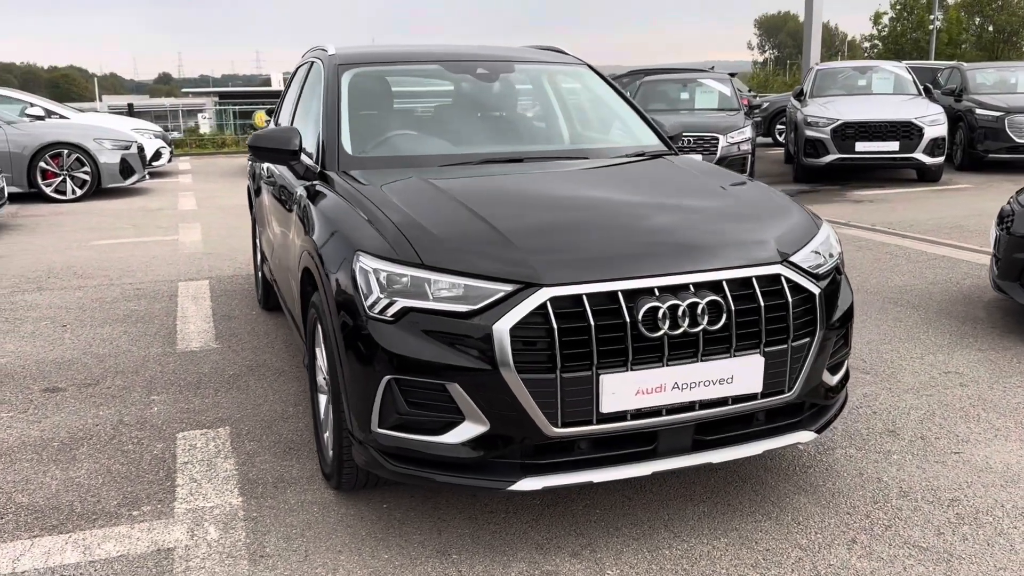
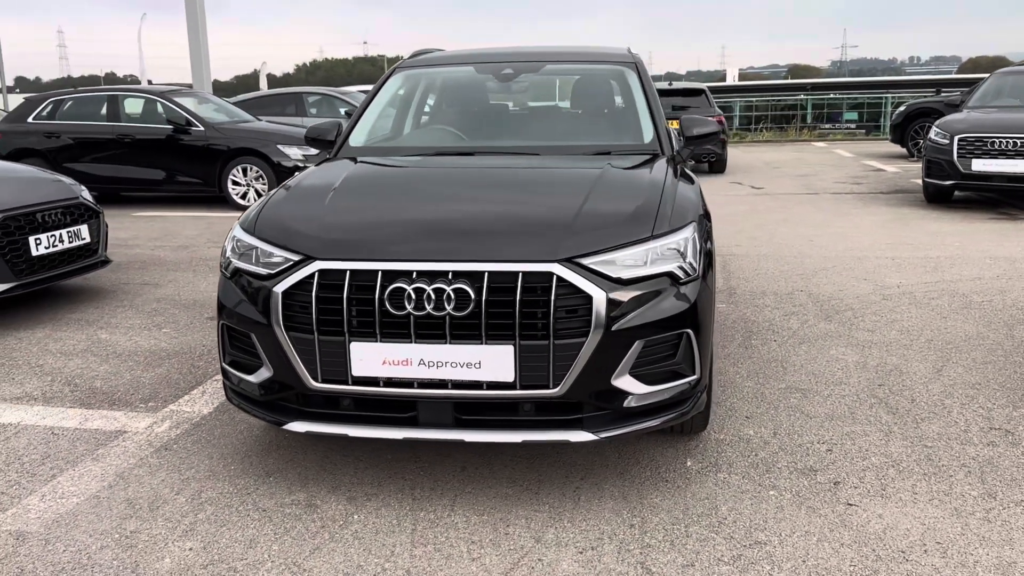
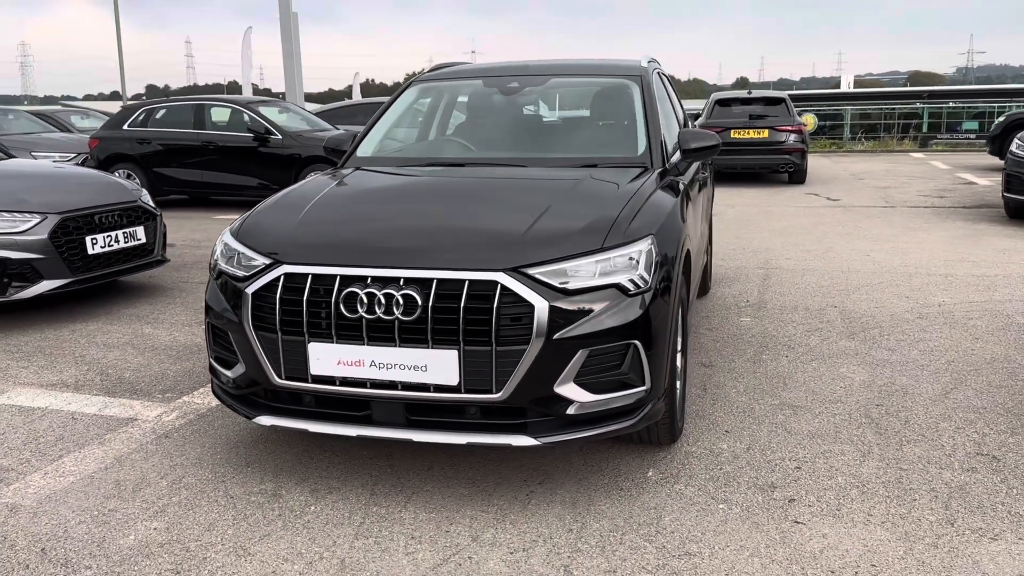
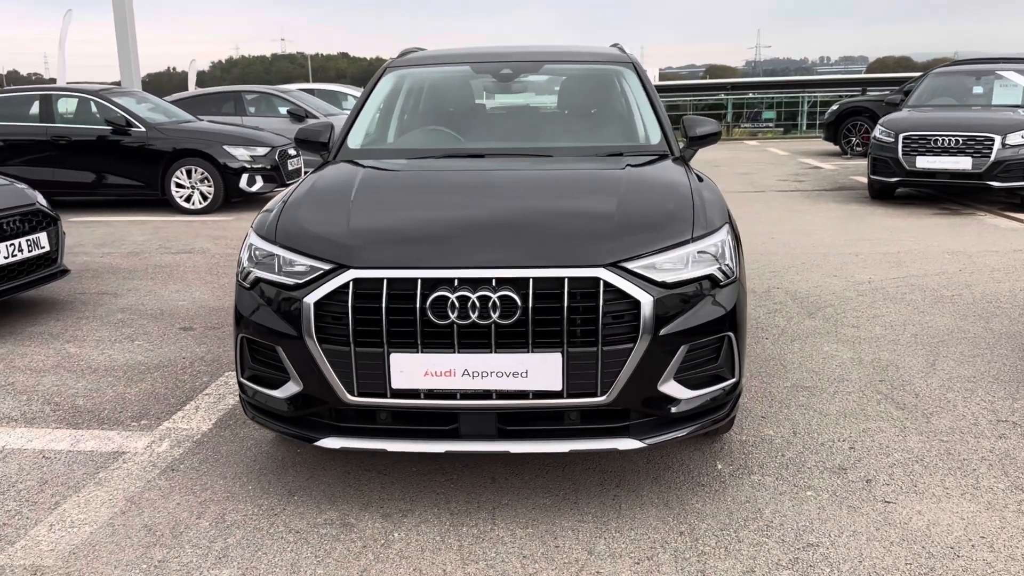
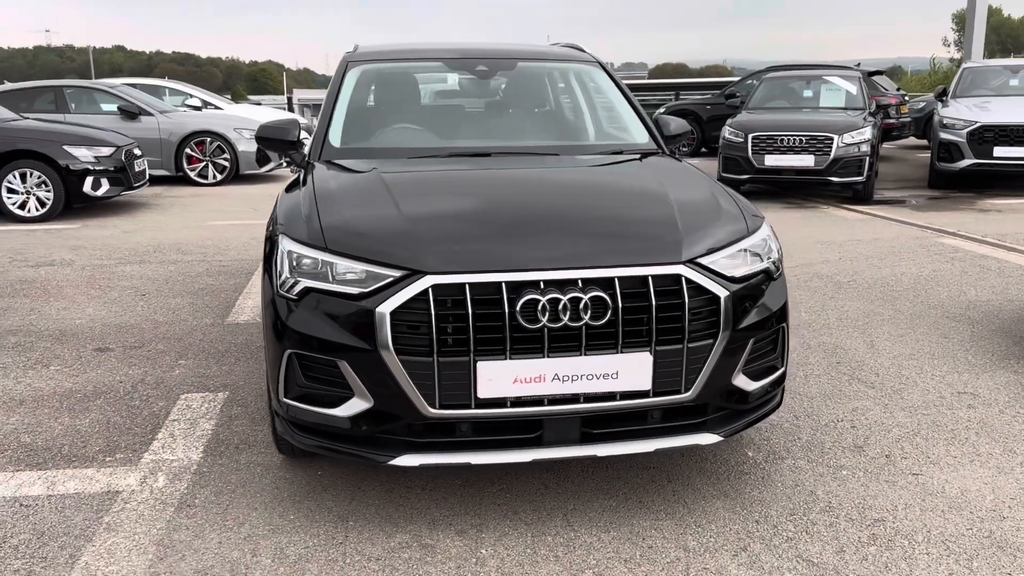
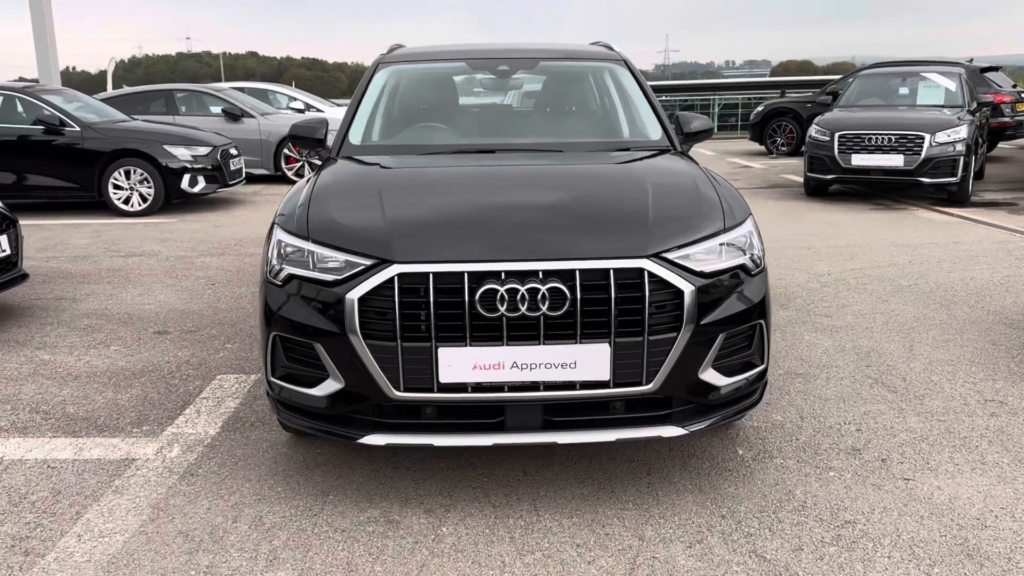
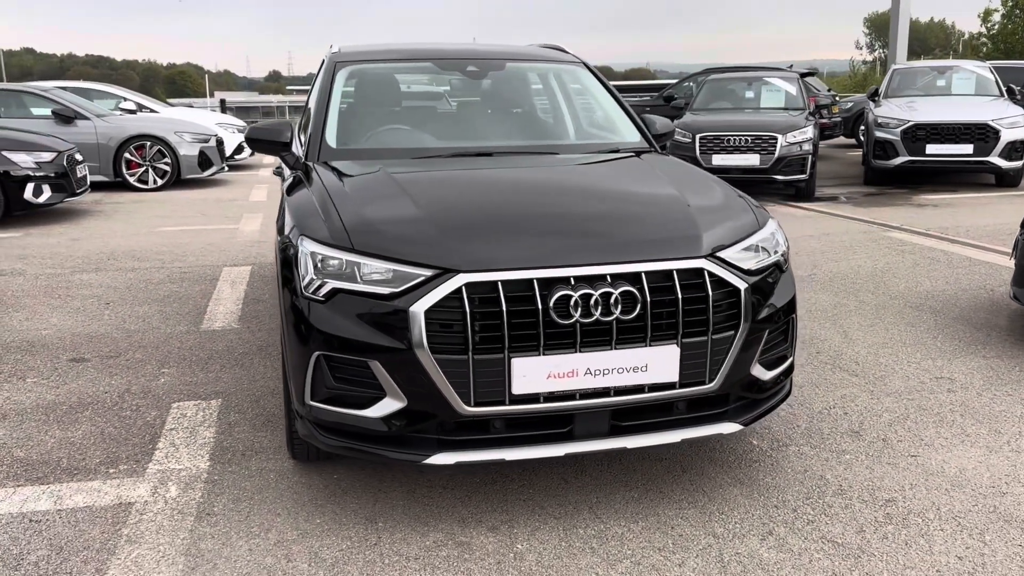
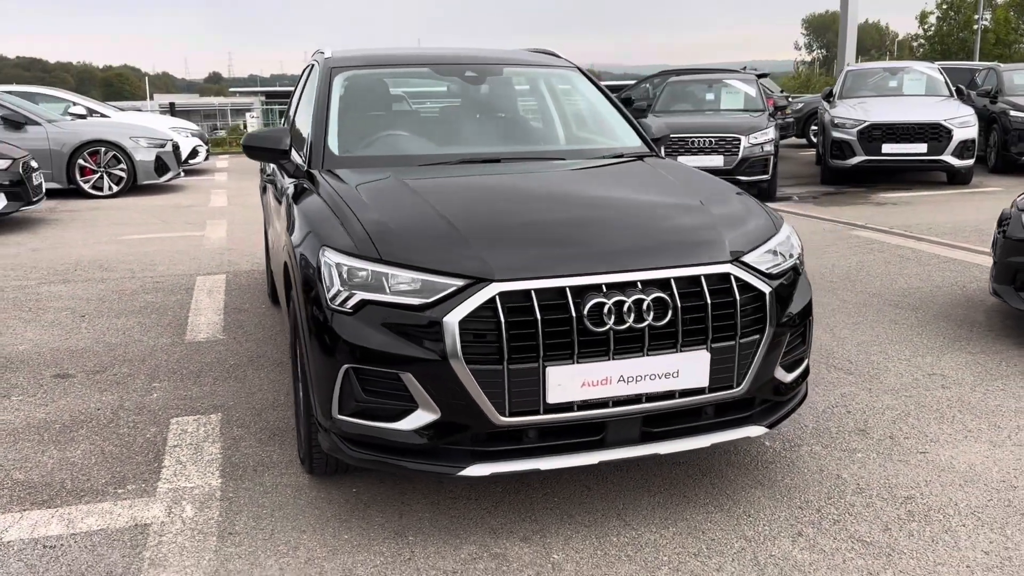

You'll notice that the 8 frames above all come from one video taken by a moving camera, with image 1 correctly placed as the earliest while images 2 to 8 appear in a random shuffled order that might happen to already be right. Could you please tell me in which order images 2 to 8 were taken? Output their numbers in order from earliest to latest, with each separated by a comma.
8, 7, 5, 6, 4, 2, 3
